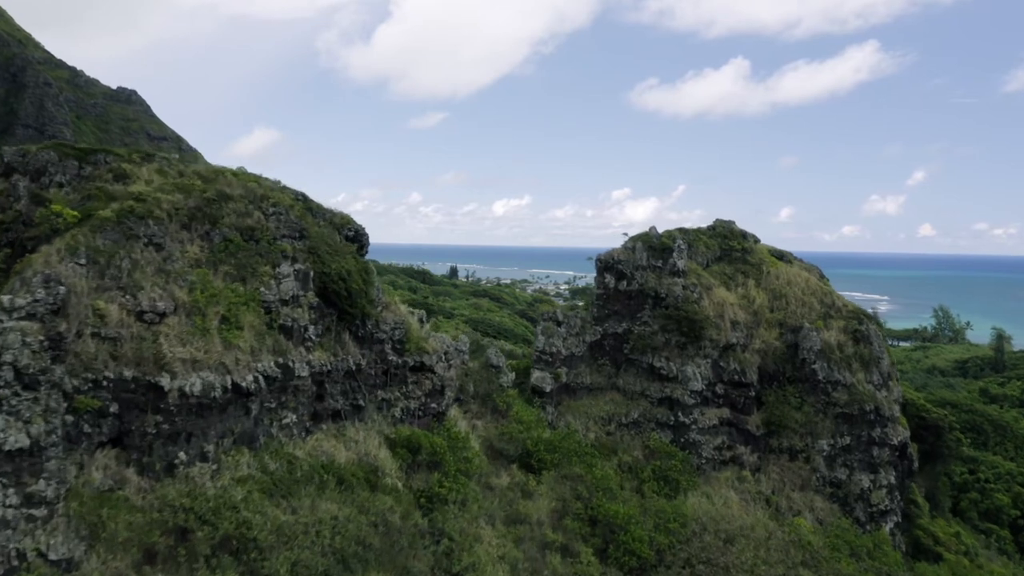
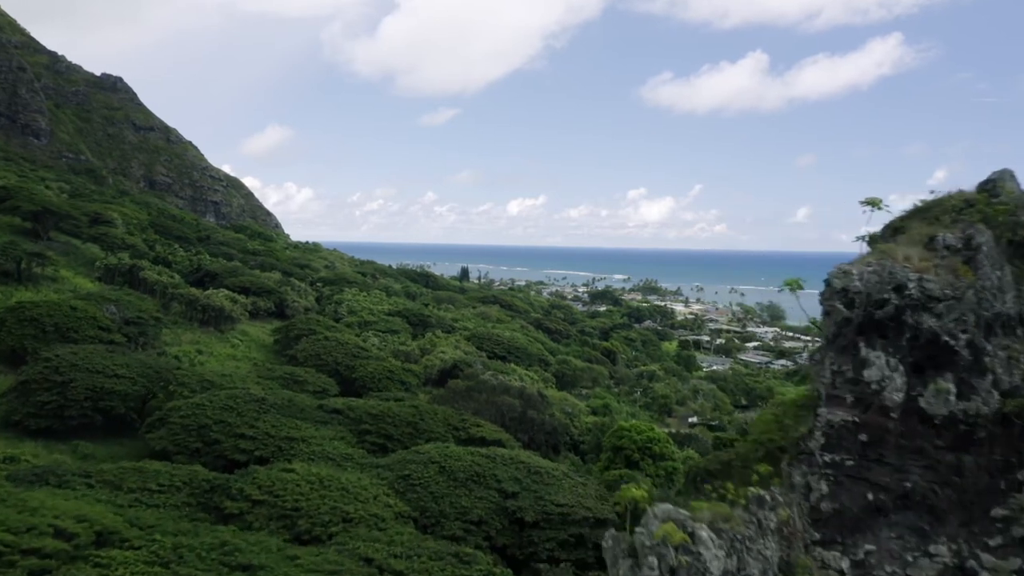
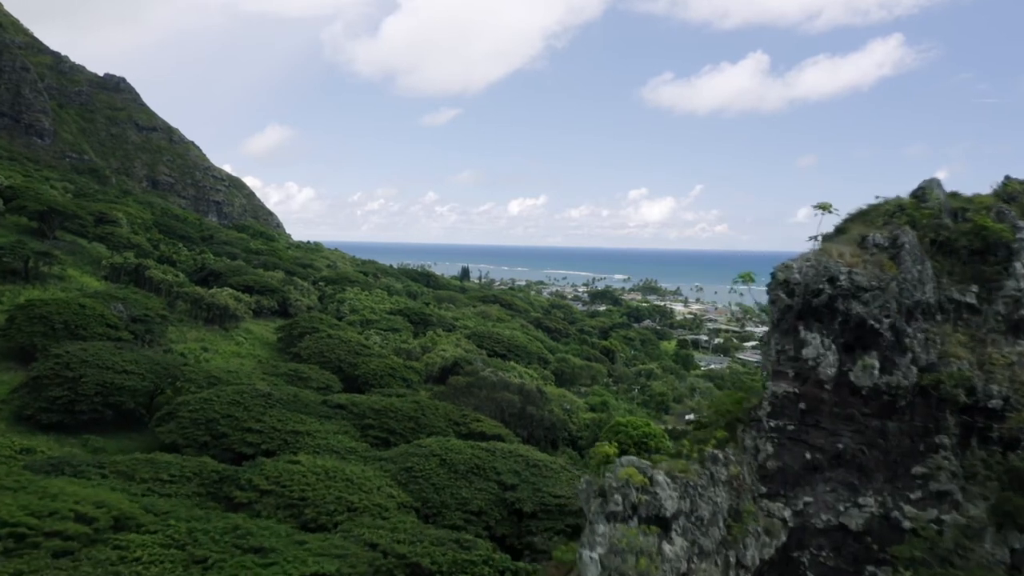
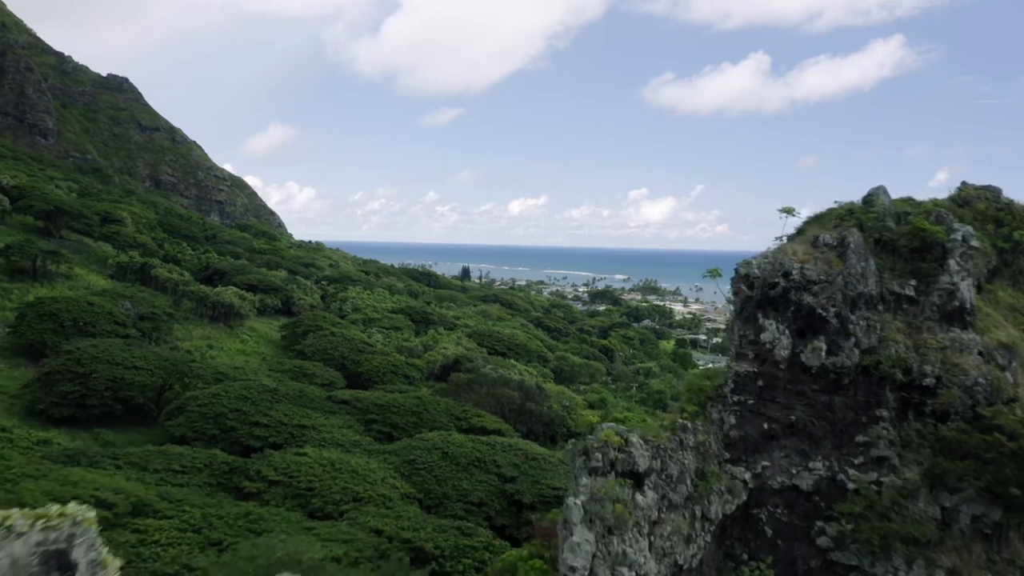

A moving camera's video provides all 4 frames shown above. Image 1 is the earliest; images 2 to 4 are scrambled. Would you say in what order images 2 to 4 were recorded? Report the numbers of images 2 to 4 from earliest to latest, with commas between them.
4, 3, 2
